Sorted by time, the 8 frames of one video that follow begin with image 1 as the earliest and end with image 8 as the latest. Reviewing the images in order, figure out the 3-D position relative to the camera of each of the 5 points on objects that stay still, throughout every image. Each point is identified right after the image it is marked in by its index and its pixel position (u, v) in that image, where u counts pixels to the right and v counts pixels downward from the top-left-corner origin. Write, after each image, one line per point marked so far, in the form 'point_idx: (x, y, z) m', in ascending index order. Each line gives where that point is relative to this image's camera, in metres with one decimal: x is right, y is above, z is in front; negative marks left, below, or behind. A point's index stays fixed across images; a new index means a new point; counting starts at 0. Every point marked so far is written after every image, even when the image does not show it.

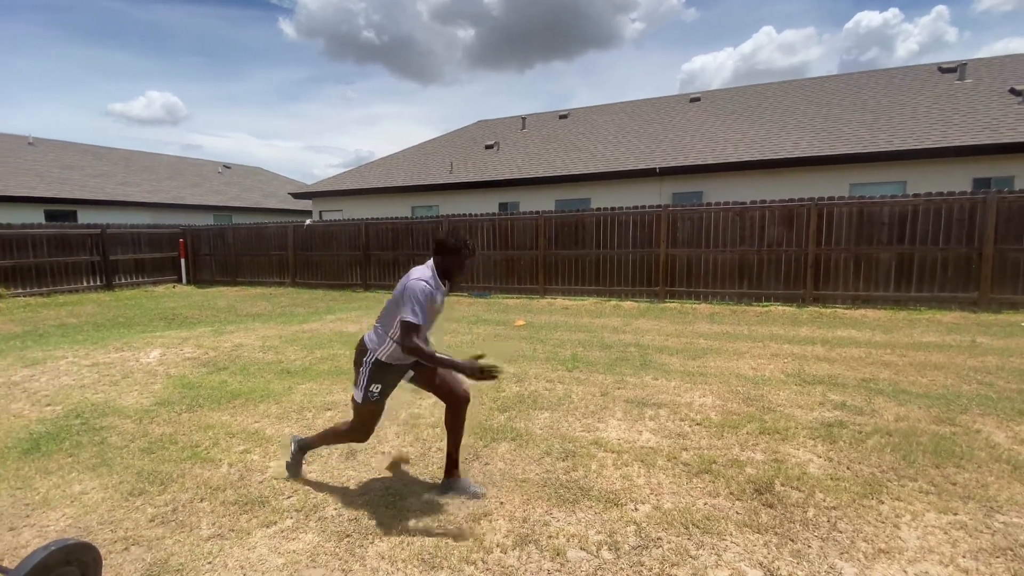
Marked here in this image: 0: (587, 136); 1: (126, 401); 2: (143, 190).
0: (+2.3, +4.7, +14.7) m
1: (-3.9, -1.1, +4.8) m
2: (-12.9, +3.4, +16.7) m
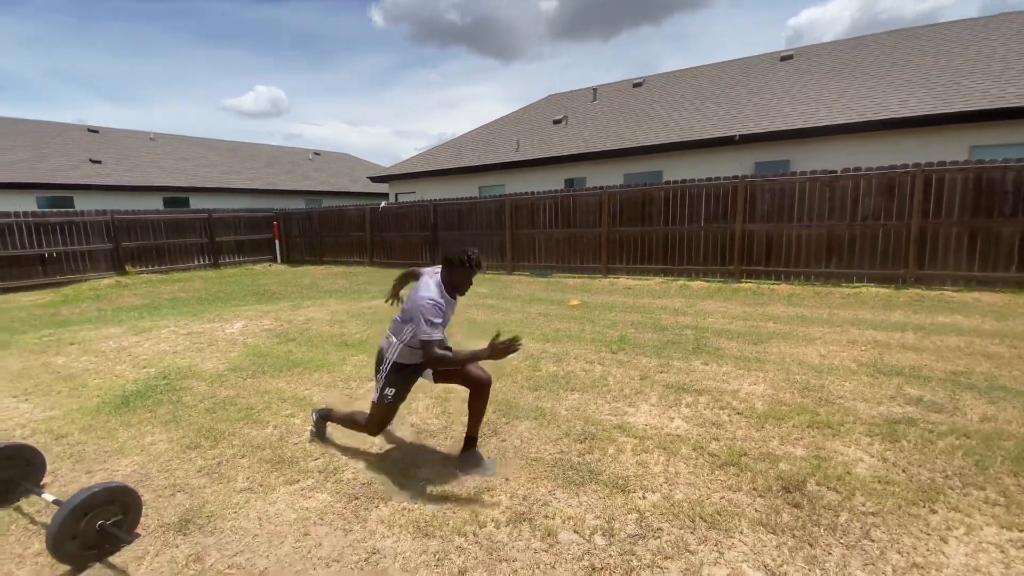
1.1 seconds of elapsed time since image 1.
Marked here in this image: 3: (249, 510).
0: (+4.3, +5.3, +13.9) m
1: (-3.5, -0.9, +5.5) m
2: (-10.4, +4.2, +18.4) m
3: (-1.5, -1.3, +2.8) m
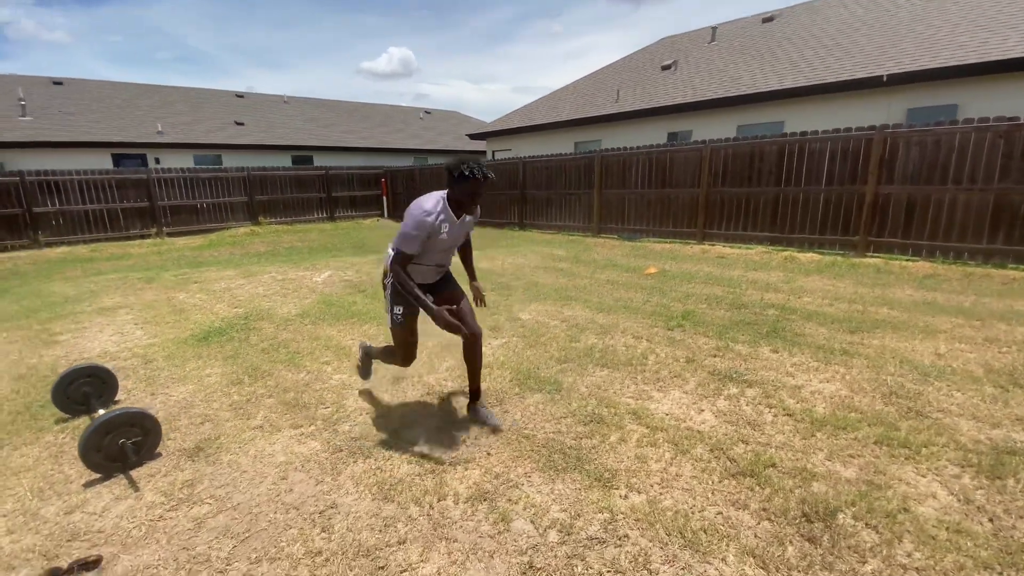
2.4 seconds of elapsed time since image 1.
0: (+6.9, +6.1, +11.8) m
1: (-2.9, -0.3, +6.0) m
2: (-6.3, +6.2, +19.7) m
3: (-1.6, -1.0, +3.0) m
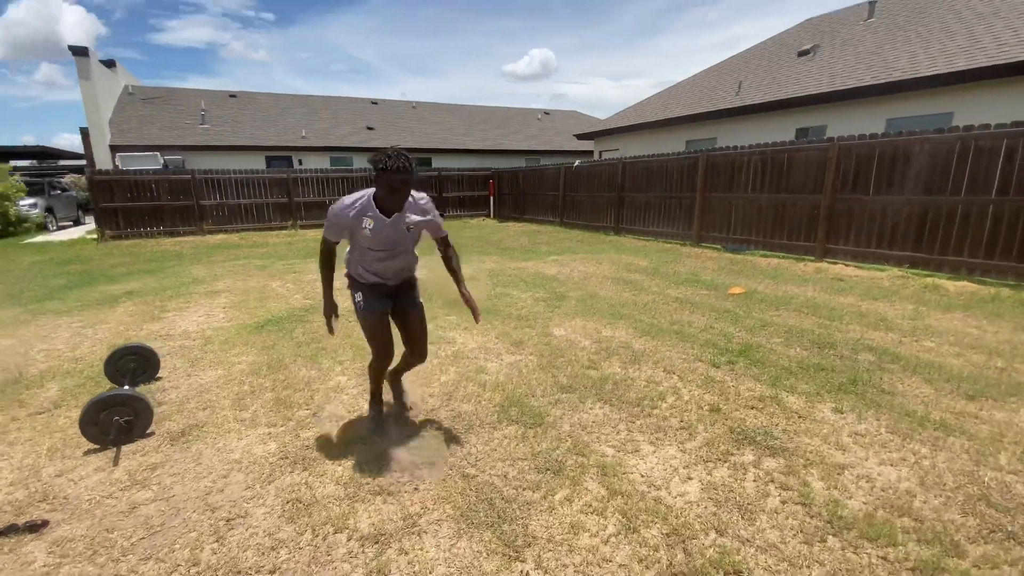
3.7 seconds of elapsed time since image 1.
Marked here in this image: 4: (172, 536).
0: (+9.1, +5.4, +9.3) m
1: (-2.3, -0.2, +6.4) m
2: (-1.5, +6.4, +20.5) m
3: (-1.9, -1.0, +3.2) m
4: (-1.7, -1.2, +2.3) m
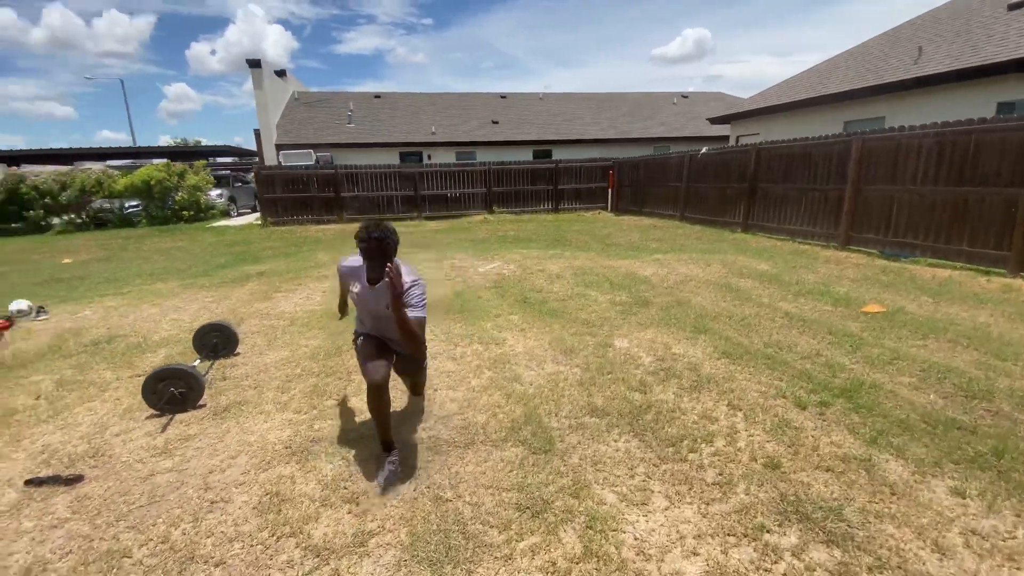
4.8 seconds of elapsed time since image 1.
0: (+10.8, +4.9, +6.1) m
1: (-1.3, -0.1, +6.6) m
2: (+3.8, +6.5, +19.7) m
3: (-1.9, -0.9, +3.4) m
4: (-1.8, -1.2, +2.5) m
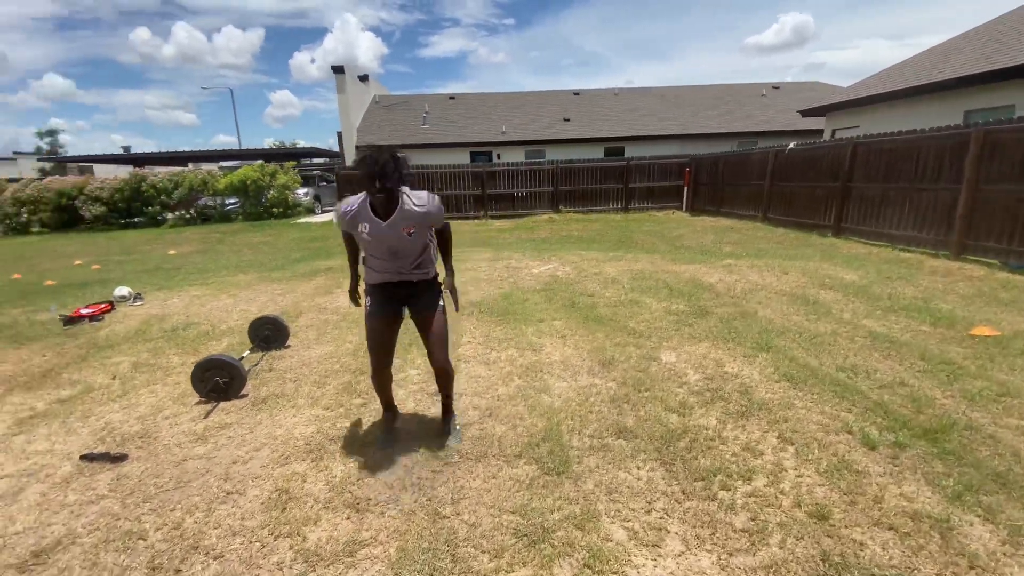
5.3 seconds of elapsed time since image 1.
0: (+11.4, +4.4, +4.2) m
1: (-0.6, -0.1, +6.6) m
2: (+6.6, +6.4, +18.7) m
3: (-1.7, -0.9, +3.5) m
4: (-1.8, -1.1, +2.6) m
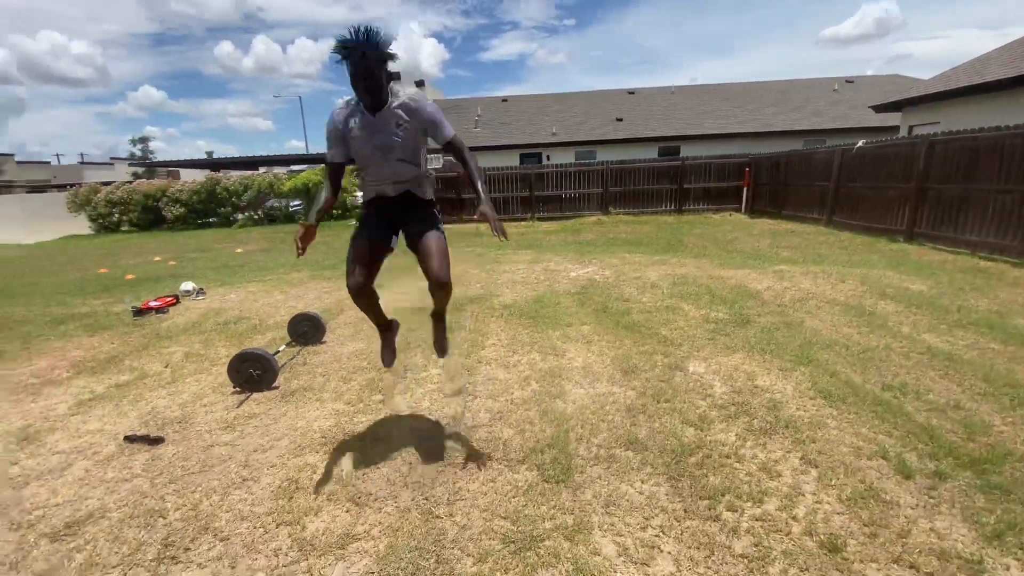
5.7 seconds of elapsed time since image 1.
0: (+11.6, +4.2, +2.9) m
1: (-0.1, -0.1, +6.6) m
2: (+8.6, +6.1, +17.8) m
3: (-1.6, -0.9, +3.7) m
4: (-1.8, -1.1, +2.8) m
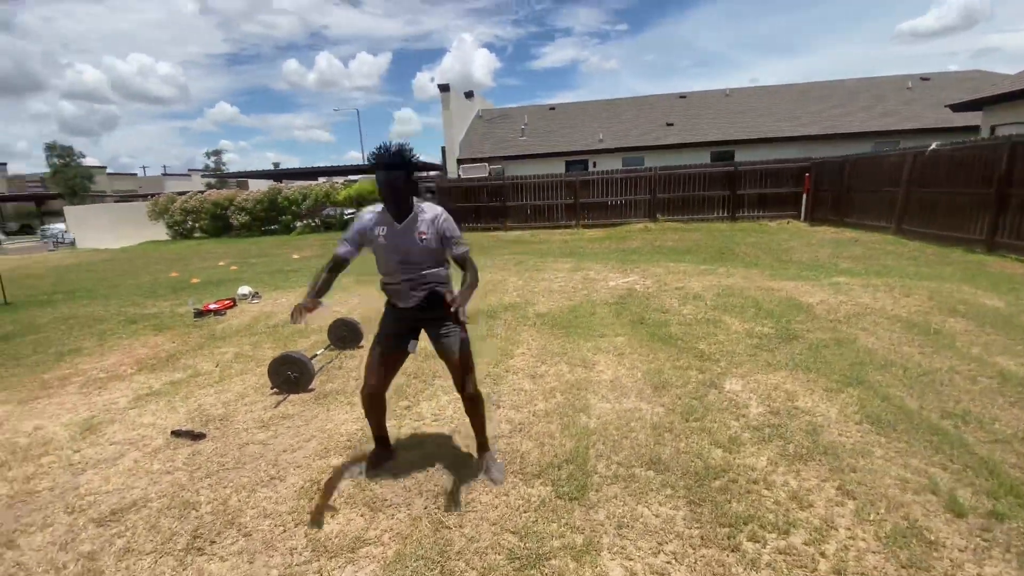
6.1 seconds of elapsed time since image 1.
0: (+11.8, +3.9, +1.7) m
1: (+0.4, -0.2, +6.6) m
2: (+10.3, +5.7, +16.9) m
3: (-1.4, -1.0, +3.8) m
4: (-1.7, -1.2, +3.0) m
